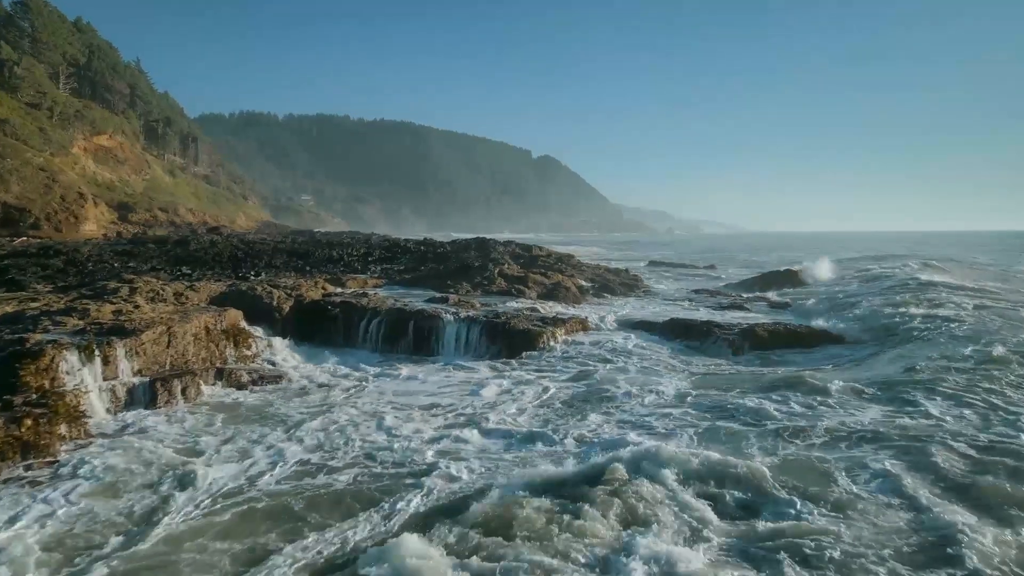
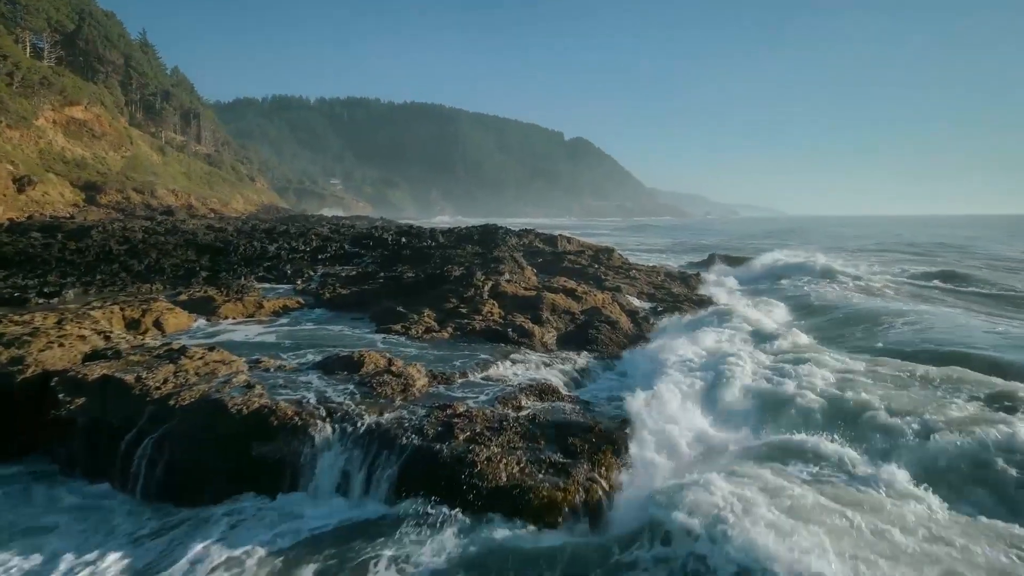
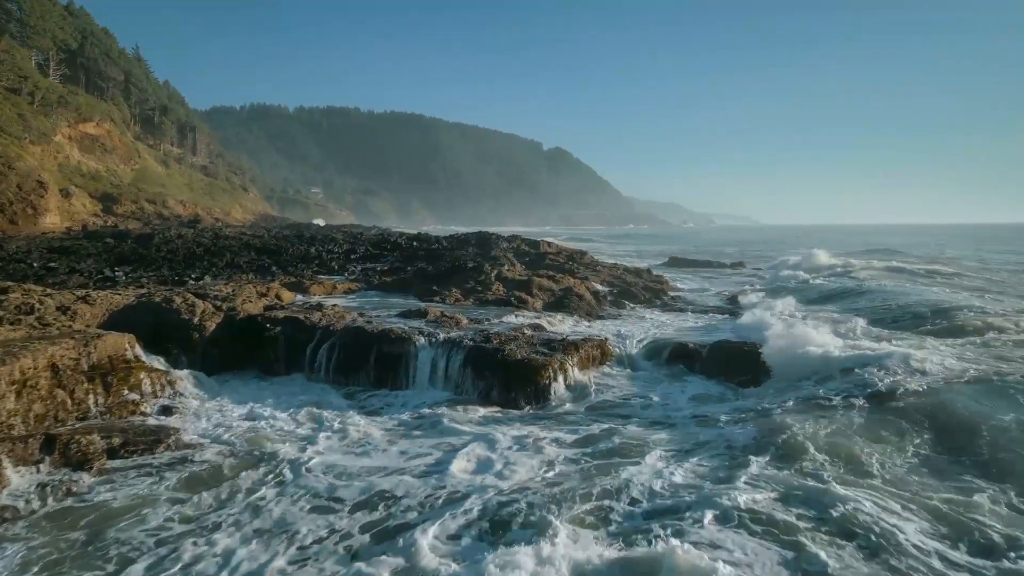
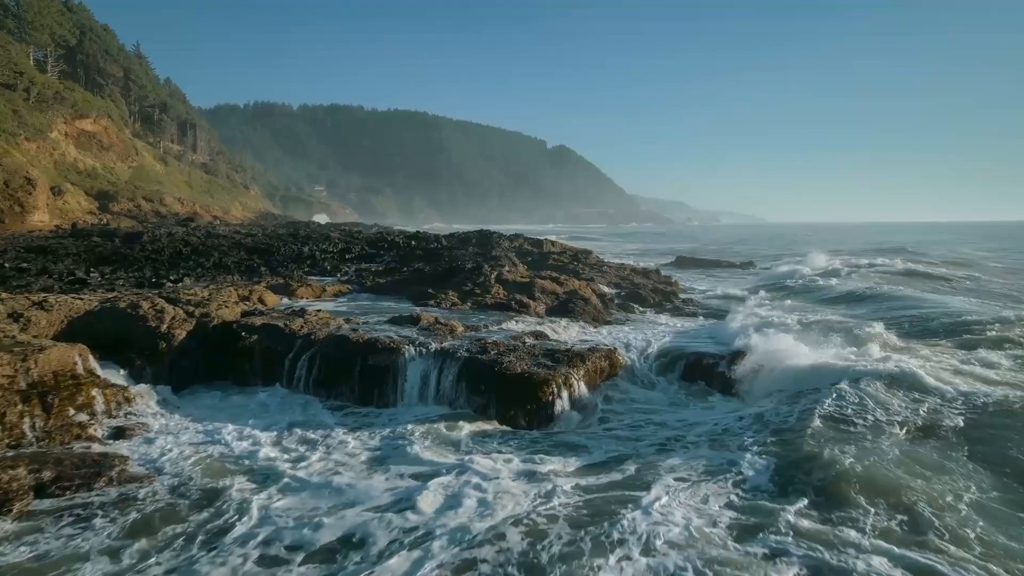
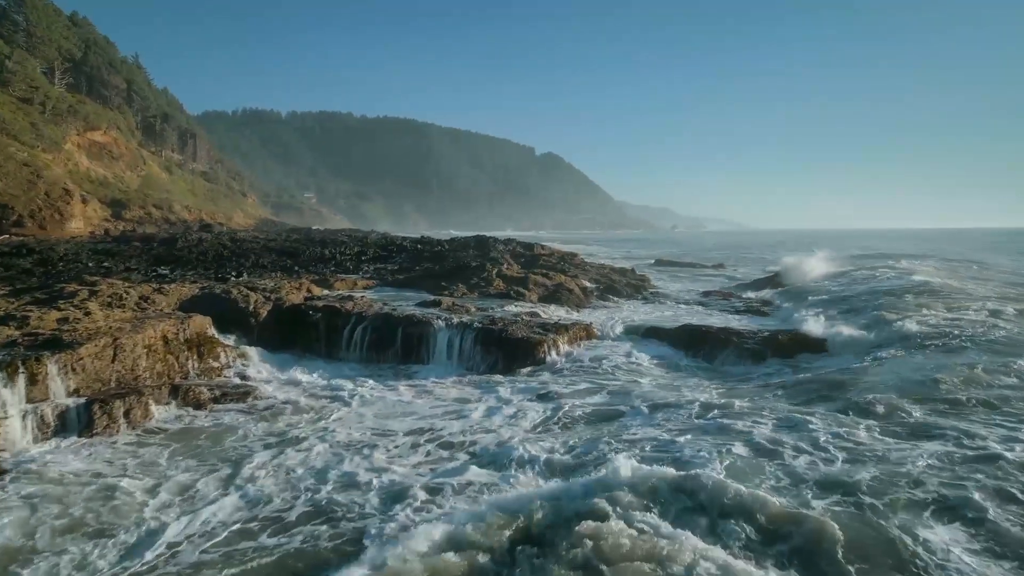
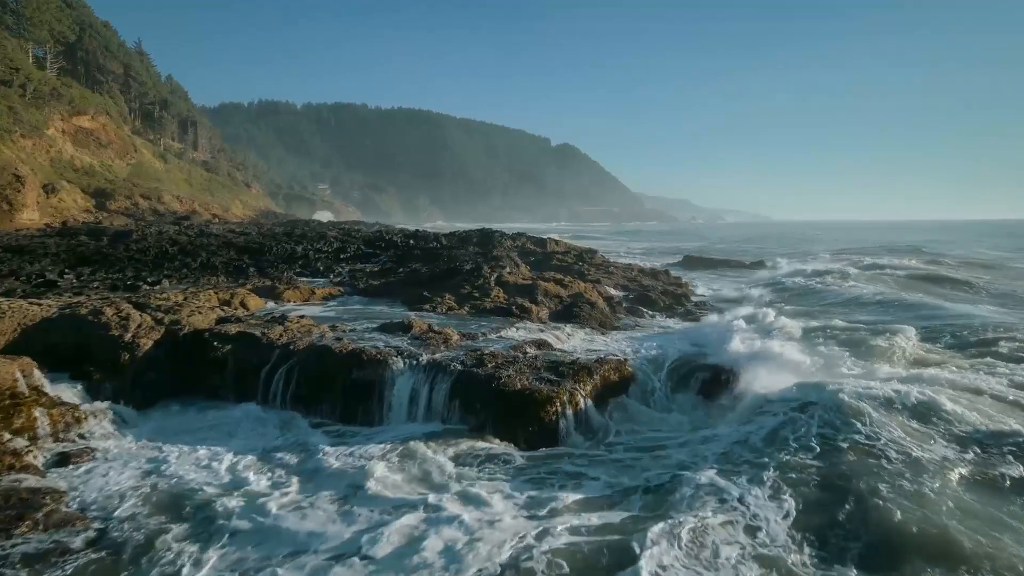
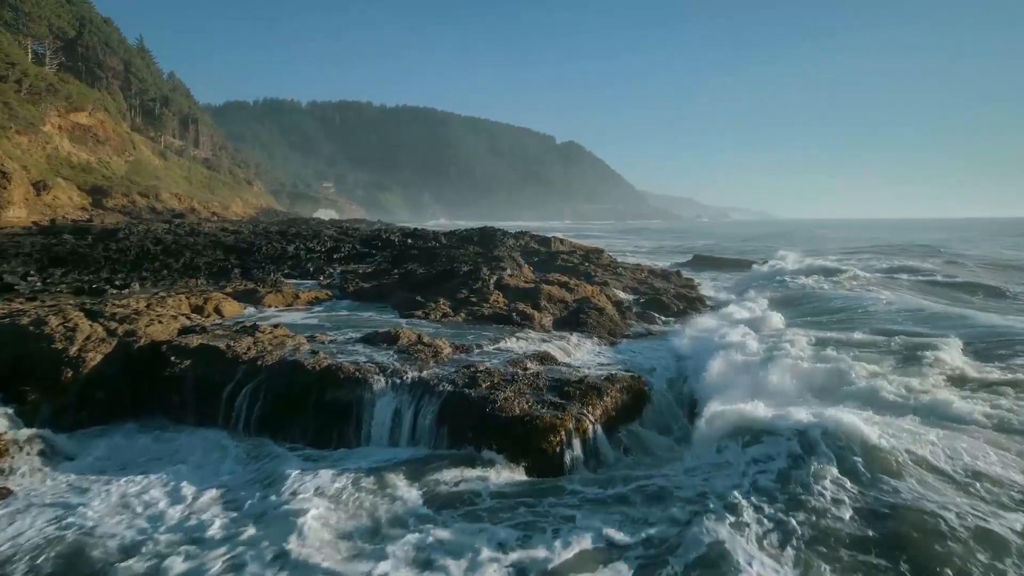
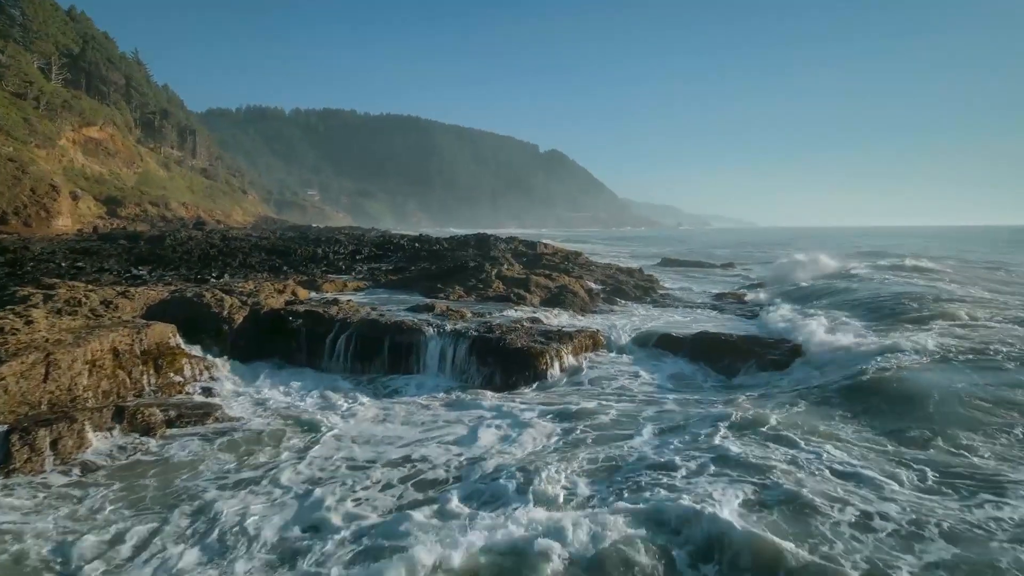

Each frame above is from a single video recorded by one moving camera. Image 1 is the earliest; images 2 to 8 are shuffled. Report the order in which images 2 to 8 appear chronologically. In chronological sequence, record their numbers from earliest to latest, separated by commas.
5, 8, 3, 4, 6, 7, 2
